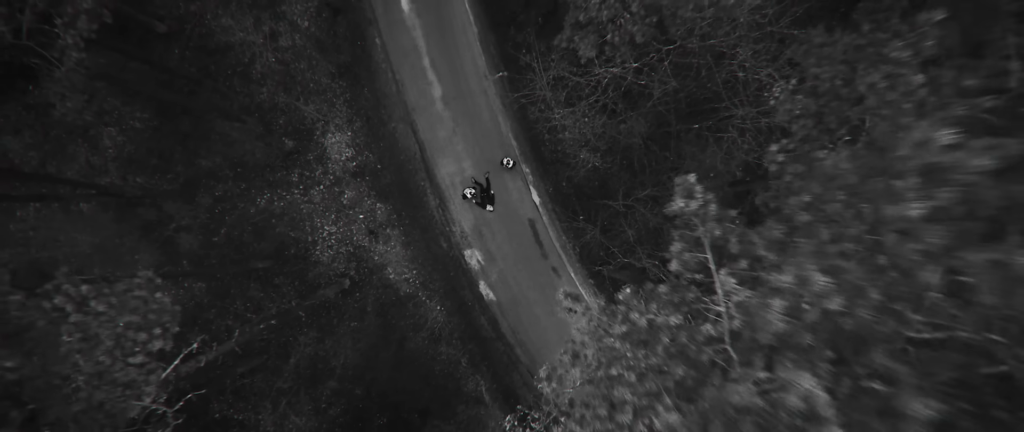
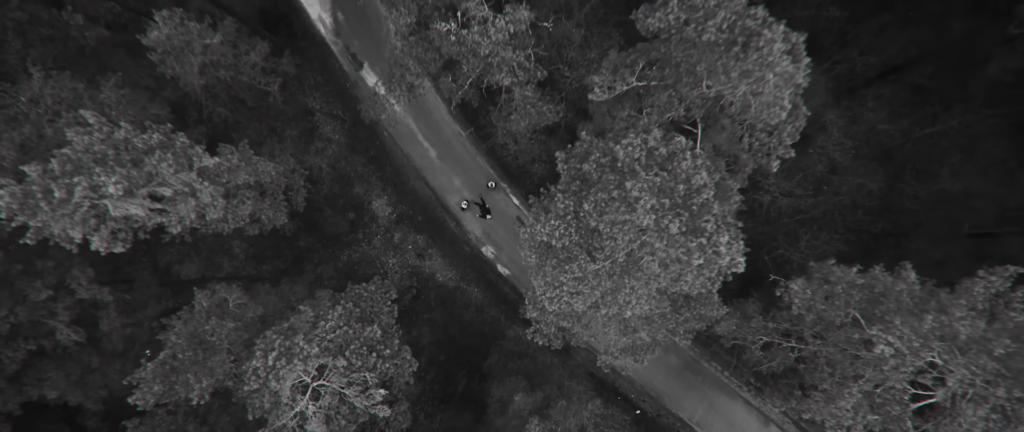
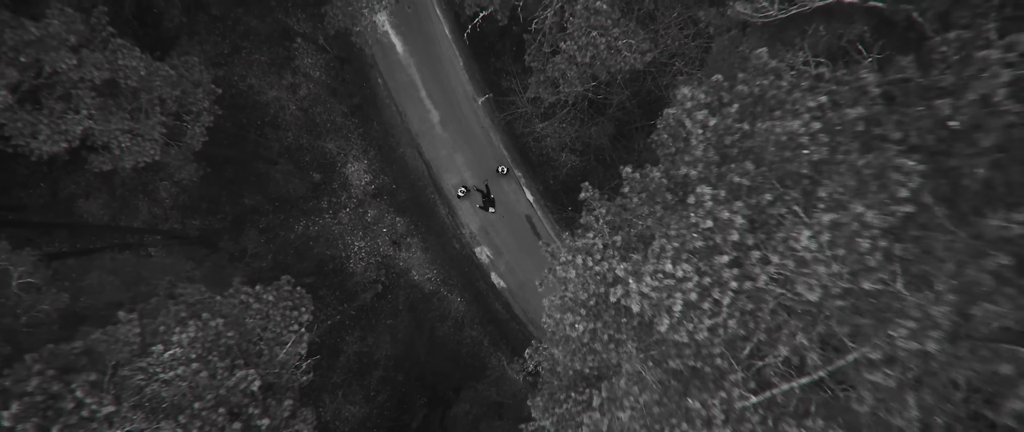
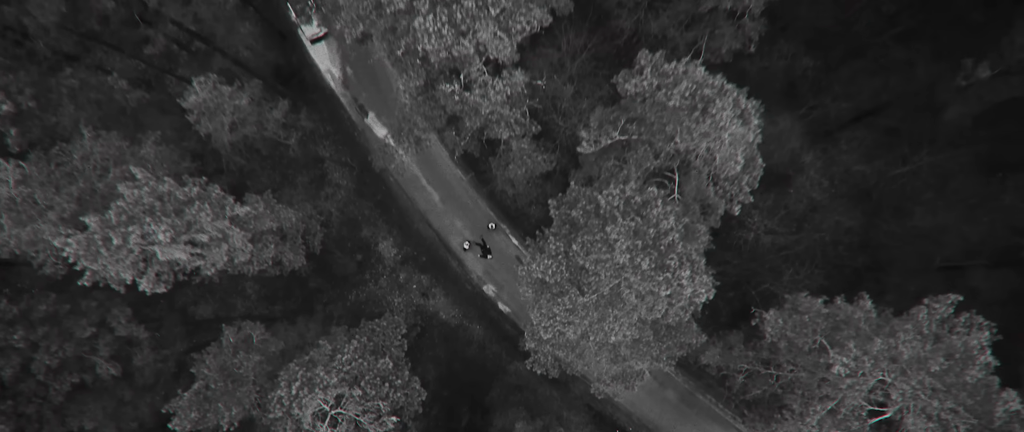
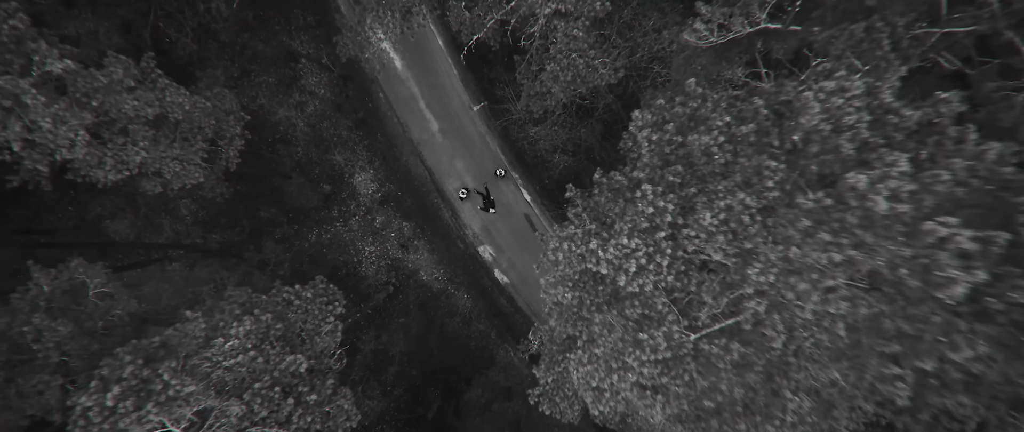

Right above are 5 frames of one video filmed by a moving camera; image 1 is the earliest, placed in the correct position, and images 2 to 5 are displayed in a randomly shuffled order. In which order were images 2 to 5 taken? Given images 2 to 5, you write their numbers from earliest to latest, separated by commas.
3, 5, 2, 4
